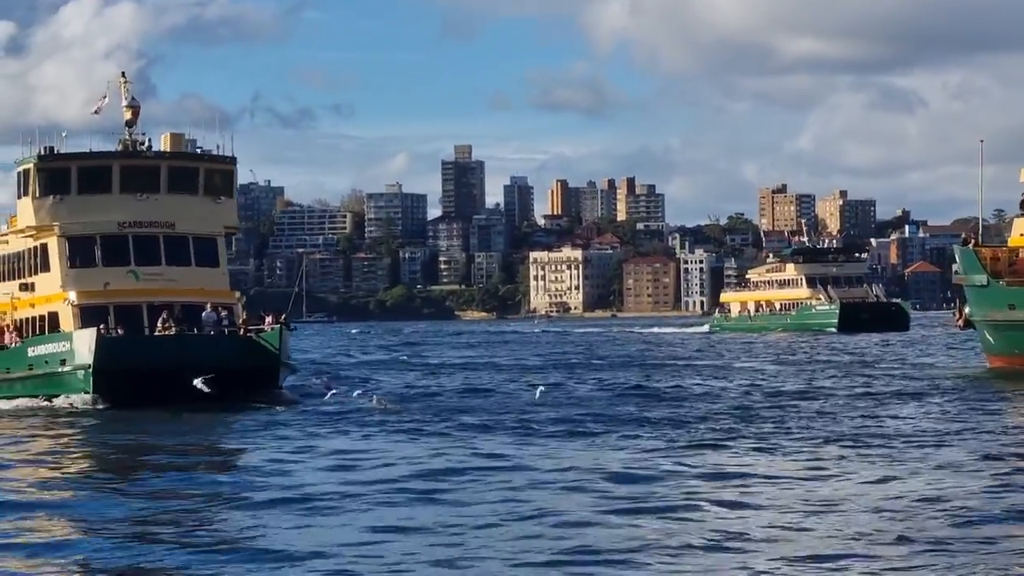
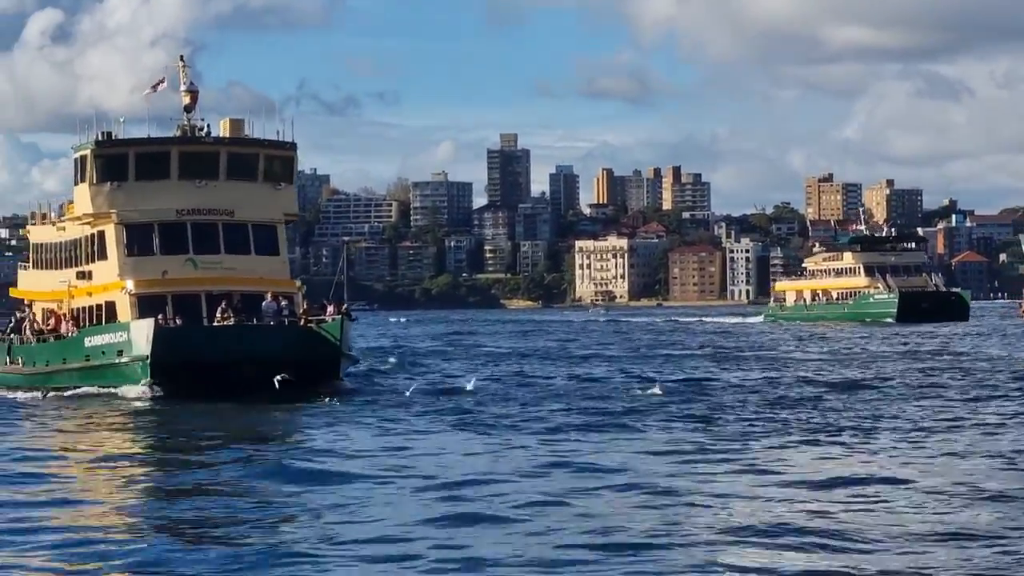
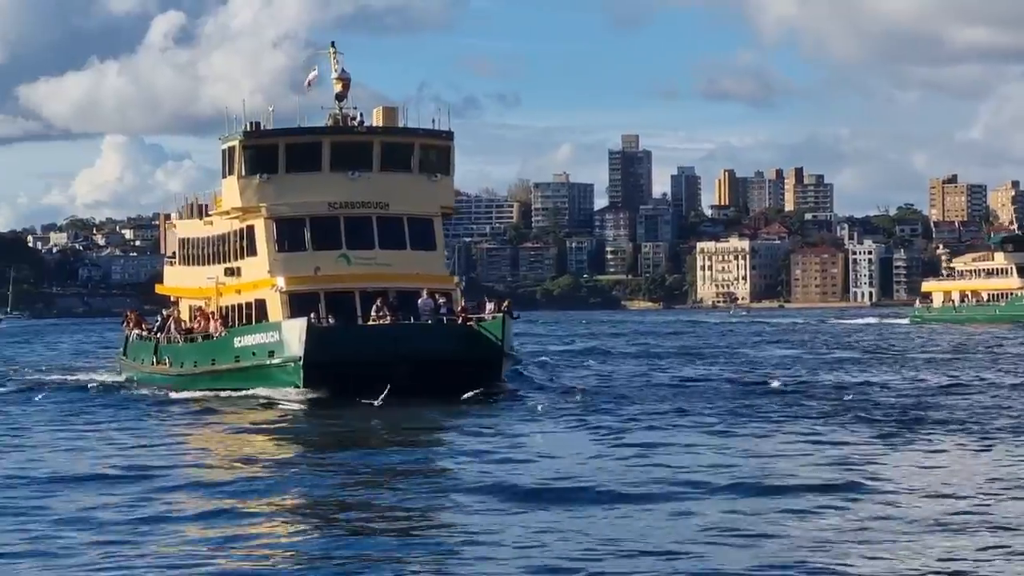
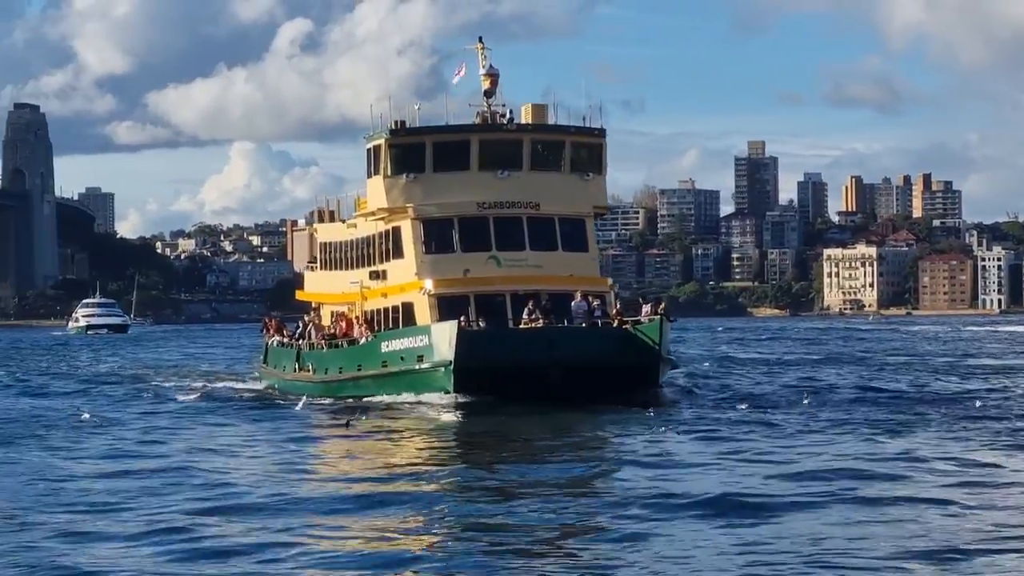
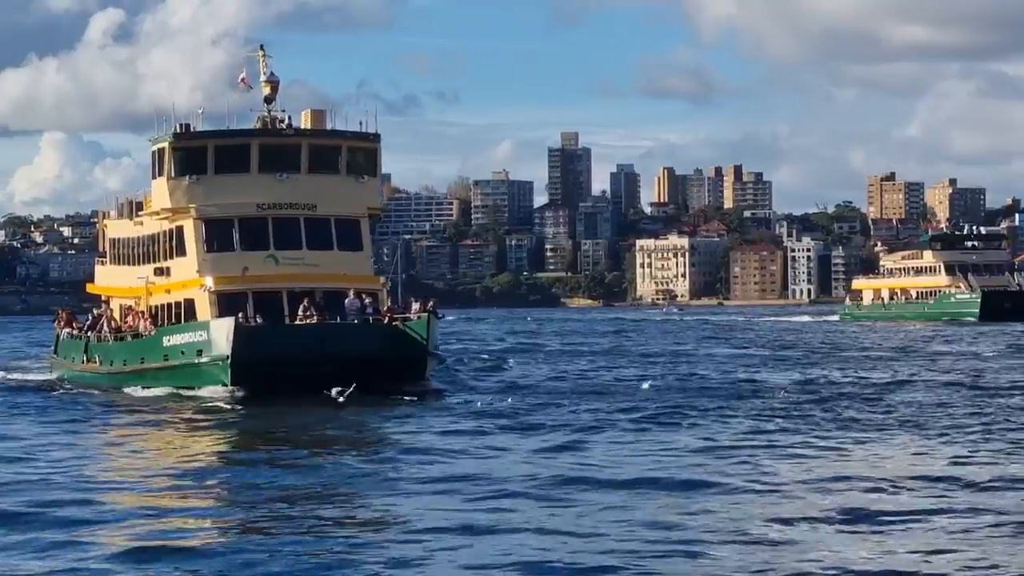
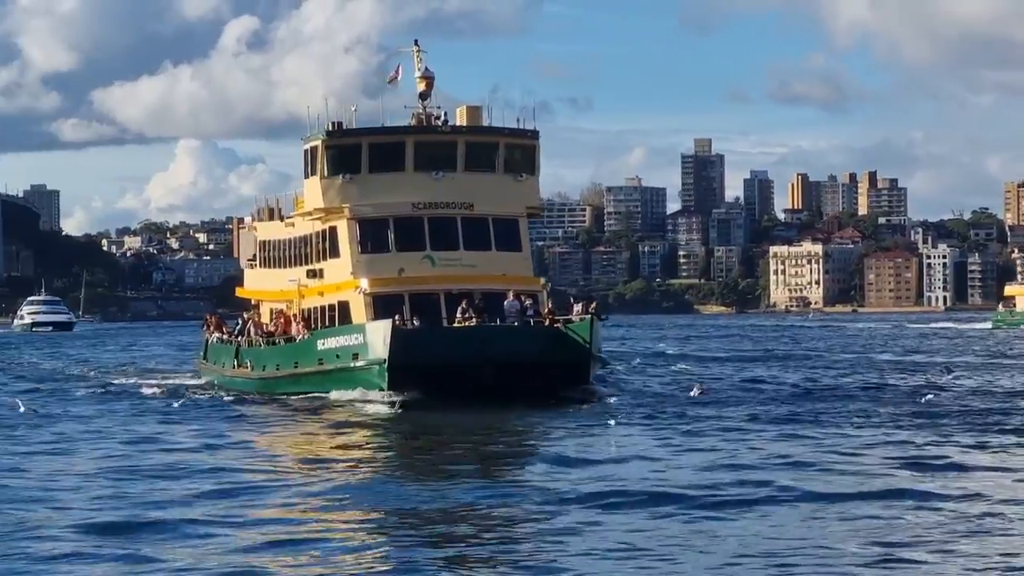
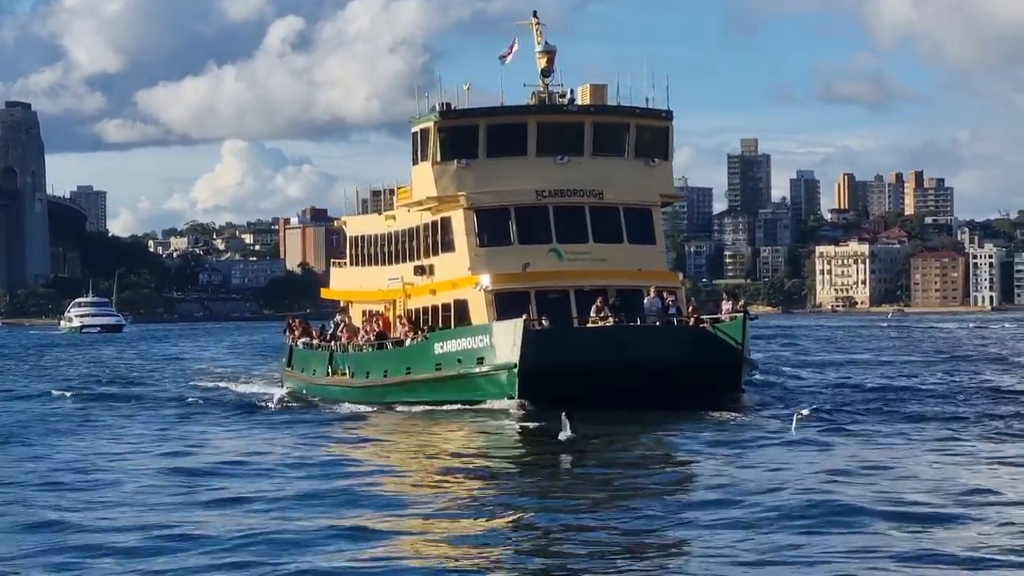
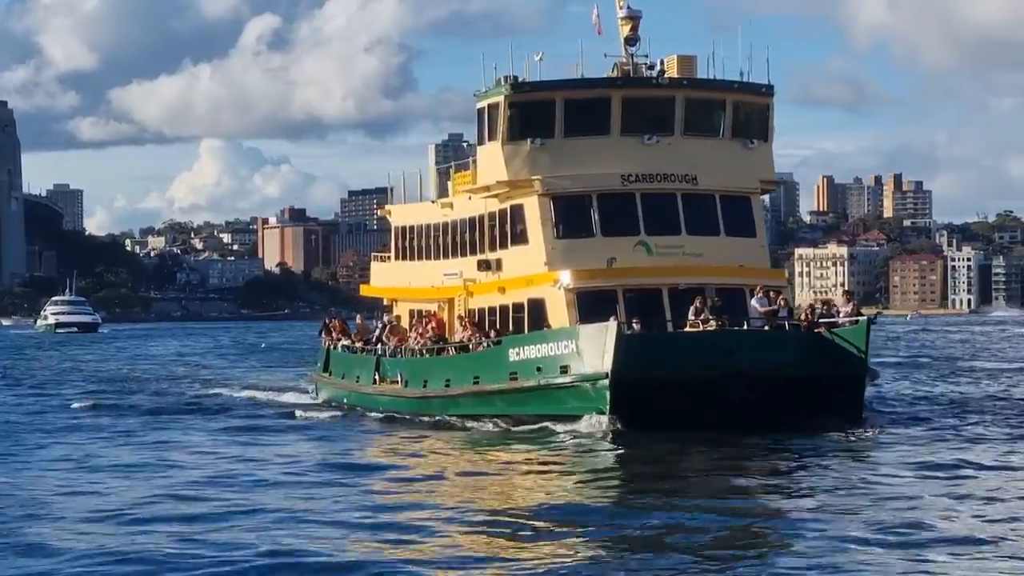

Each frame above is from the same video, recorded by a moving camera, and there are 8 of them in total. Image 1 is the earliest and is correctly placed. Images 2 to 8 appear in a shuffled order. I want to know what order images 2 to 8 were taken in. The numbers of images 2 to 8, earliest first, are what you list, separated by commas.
2, 5, 3, 6, 4, 7, 8
